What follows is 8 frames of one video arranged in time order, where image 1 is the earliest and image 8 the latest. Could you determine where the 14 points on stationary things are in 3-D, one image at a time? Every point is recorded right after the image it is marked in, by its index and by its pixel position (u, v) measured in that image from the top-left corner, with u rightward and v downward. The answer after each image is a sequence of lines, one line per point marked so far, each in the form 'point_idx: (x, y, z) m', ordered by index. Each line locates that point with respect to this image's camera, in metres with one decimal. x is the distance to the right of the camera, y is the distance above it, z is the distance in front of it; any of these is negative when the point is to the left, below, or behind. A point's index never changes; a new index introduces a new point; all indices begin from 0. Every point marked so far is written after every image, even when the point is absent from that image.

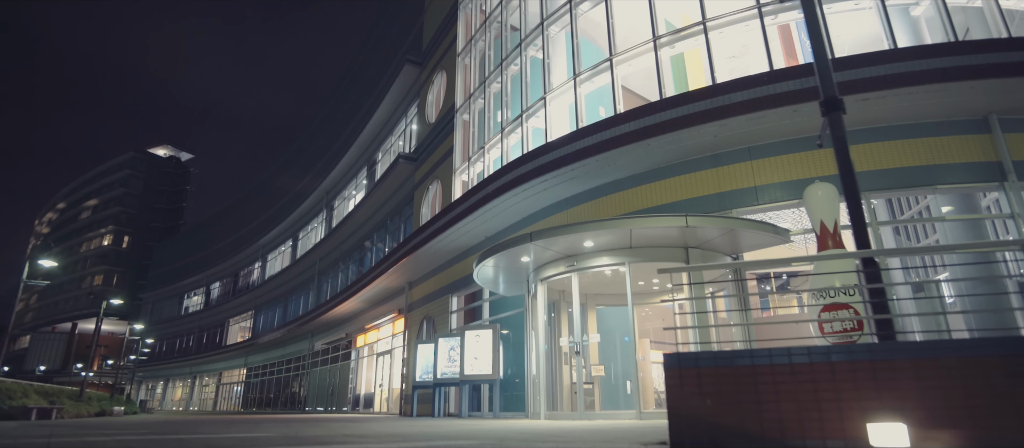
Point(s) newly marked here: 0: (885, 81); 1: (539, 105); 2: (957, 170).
0: (+6.9, +2.6, +10.2) m
1: (+0.8, +3.7, +17.1) m
2: (+8.8, +1.1, +10.7) m
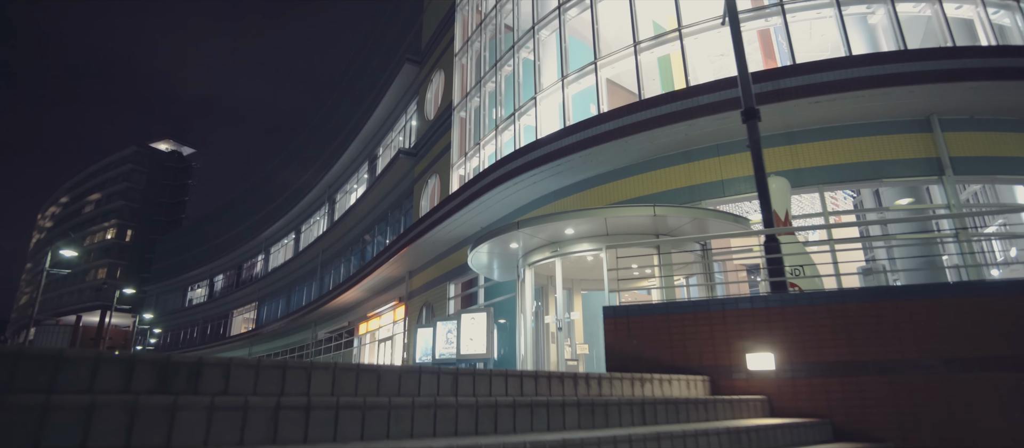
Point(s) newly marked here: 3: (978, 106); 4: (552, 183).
0: (+6.7, +2.9, +11.4) m
1: (+0.6, +3.9, +18.2) m
2: (+8.6, +1.3, +11.9) m
3: (+10.1, +2.6, +11.9) m
4: (+1.1, +1.1, +15.0) m
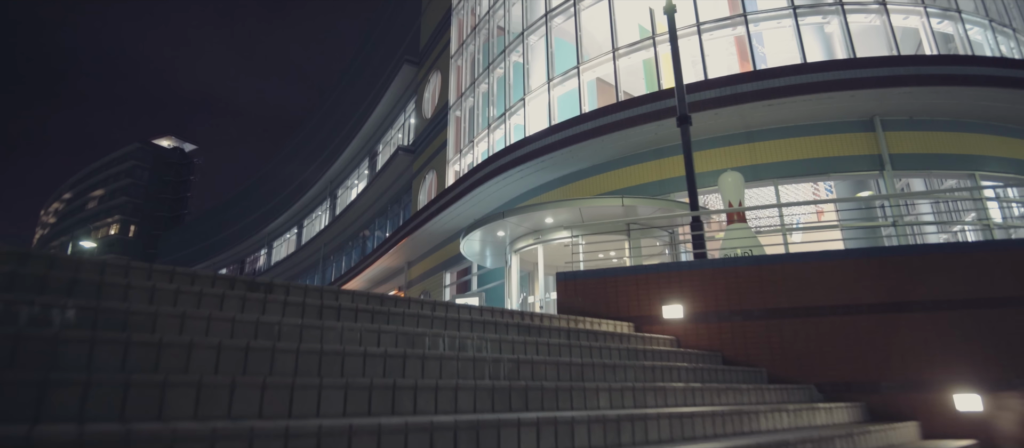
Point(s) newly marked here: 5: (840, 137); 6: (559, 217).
0: (+6.4, +3.1, +12.8) m
1: (+0.2, +4.2, +19.6) m
2: (+8.2, +1.6, +13.3) m
3: (+9.8, +2.8, +13.3) m
4: (+0.8, +1.4, +16.4) m
5: (+8.1, +2.1, +13.5) m
6: (+1.1, +0.2, +12.8) m
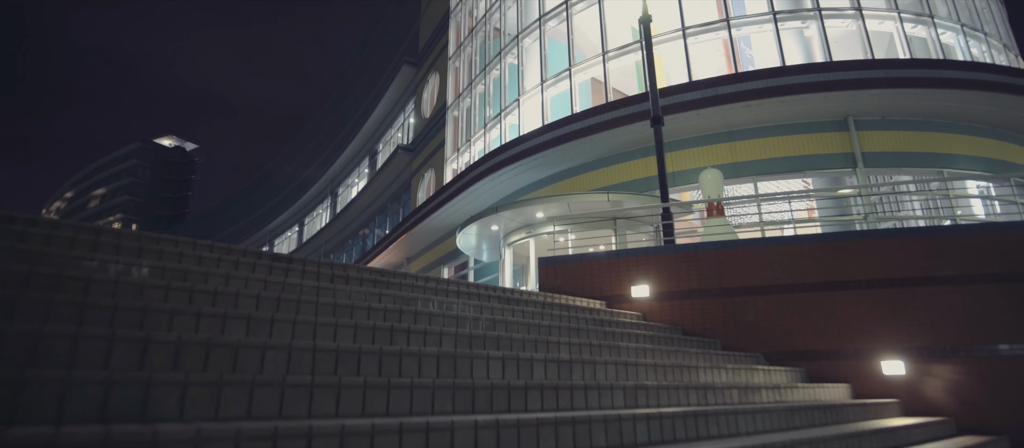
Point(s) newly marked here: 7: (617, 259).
0: (+6.2, +3.2, +13.5) m
1: (+0.1, +4.4, +20.3) m
2: (+8.1, +1.7, +14.0) m
3: (+9.6, +3.0, +14.0) m
4: (+0.6, +1.5, +17.1) m
5: (+7.9, +2.3, +14.3) m
6: (+0.9, +0.3, +13.5) m
7: (+1.4, -0.5, +7.3) m
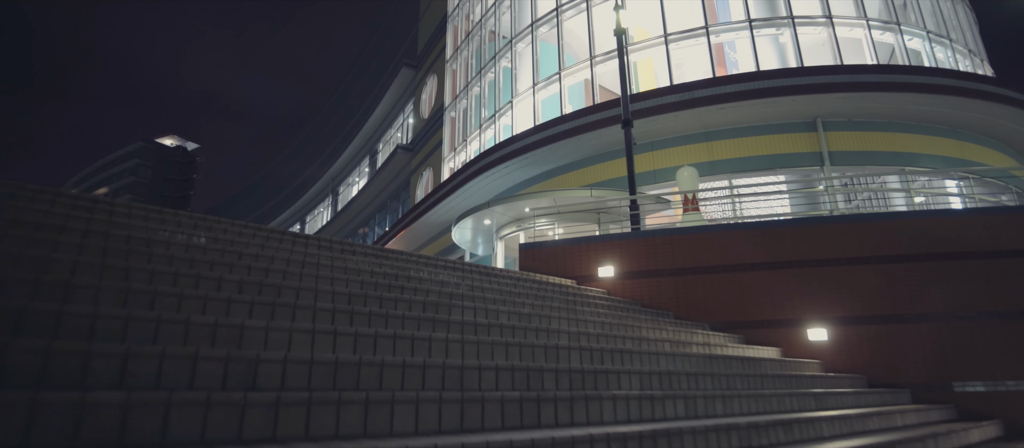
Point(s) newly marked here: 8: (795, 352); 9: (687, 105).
0: (+6.0, +3.4, +14.5) m
1: (-0.2, +4.5, +21.3) m
2: (+7.8, +1.9, +15.1) m
3: (+9.4, +3.1, +15.0) m
4: (+0.4, +1.7, +18.1) m
5: (+7.7, +2.4, +15.3) m
6: (+0.7, +0.5, +14.6) m
7: (+1.1, -0.3, +8.3) m
8: (+3.7, -1.7, +7.2) m
9: (+4.7, +3.2, +14.9) m
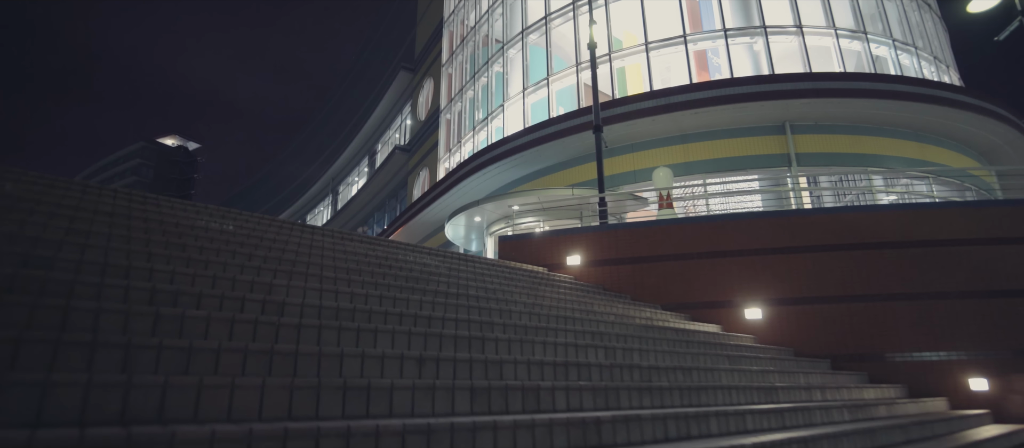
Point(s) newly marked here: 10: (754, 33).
0: (+5.6, +3.5, +15.6) m
1: (-0.5, +4.6, +22.4) m
2: (+7.5, +2.0, +16.1) m
3: (+9.1, +3.2, +16.1) m
4: (+0.1, +1.8, +19.2) m
5: (+7.4, +2.5, +16.3) m
6: (+0.3, +0.6, +15.6) m
7: (+0.8, -0.2, +9.4) m
8: (+3.3, -1.6, +8.2) m
9: (+4.4, +3.3, +15.9) m
10: (+7.9, +6.2, +17.9) m
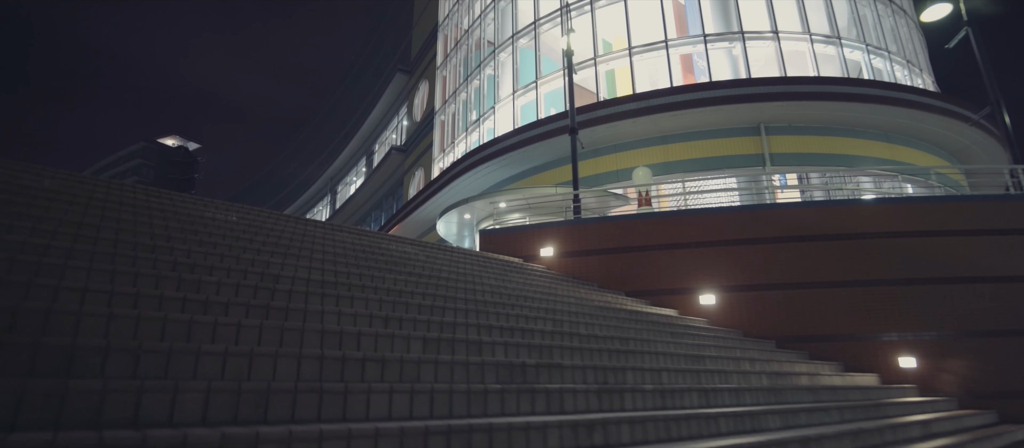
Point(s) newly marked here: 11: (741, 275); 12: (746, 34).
0: (+5.2, +3.6, +16.4) m
1: (-0.9, +4.7, +23.2) m
2: (+7.1, +2.1, +16.9) m
3: (+8.7, +3.3, +16.9) m
4: (-0.3, +1.9, +20.0) m
5: (+7.0, +2.6, +17.1) m
6: (0.0, +0.7, +16.4) m
7: (+0.4, -0.1, +10.2) m
8: (+3.0, -1.5, +9.0) m
9: (+4.0, +3.4, +16.7) m
10: (+7.5, +6.3, +18.7) m
11: (+3.8, -0.9, +9.0) m
12: (+7.9, +6.4, +18.5) m
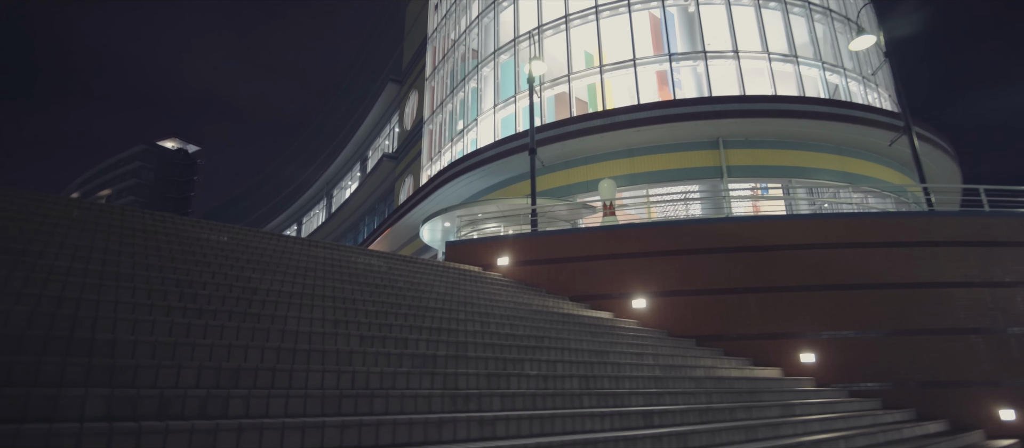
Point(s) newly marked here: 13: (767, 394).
0: (+4.5, +3.3, +17.7) m
1: (-1.7, +4.5, +24.5) m
2: (+6.3, +1.8, +18.2) m
3: (+7.9, +3.1, +18.2) m
4: (-1.1, +1.6, +21.3) m
5: (+6.2, +2.4, +18.4) m
6: (-0.8, +0.4, +17.7) m
7: (-0.4, -0.4, +11.5) m
8: (+2.2, -1.7, +10.3) m
9: (+3.2, +3.2, +18.0) m
10: (+6.8, +6.1, +20.0) m
11: (+3.0, -1.1, +10.3) m
12: (+7.1, +6.2, +19.8) m
13: (+3.4, -2.3, +7.3) m
